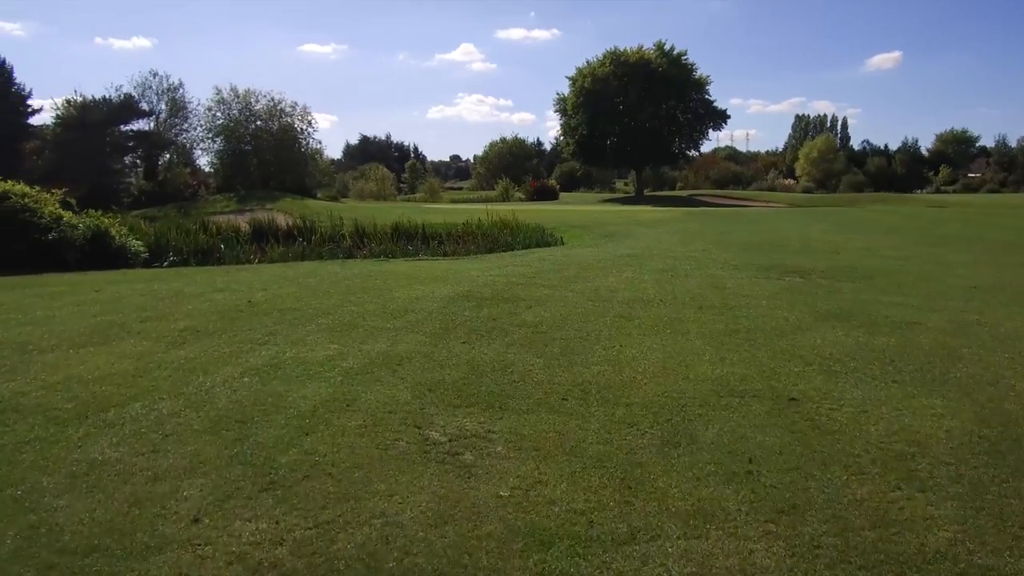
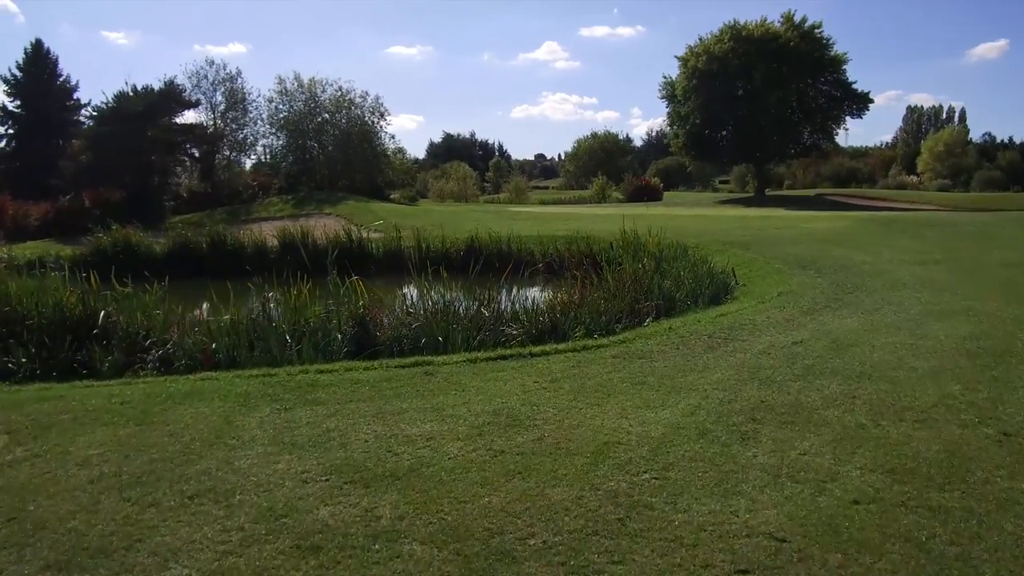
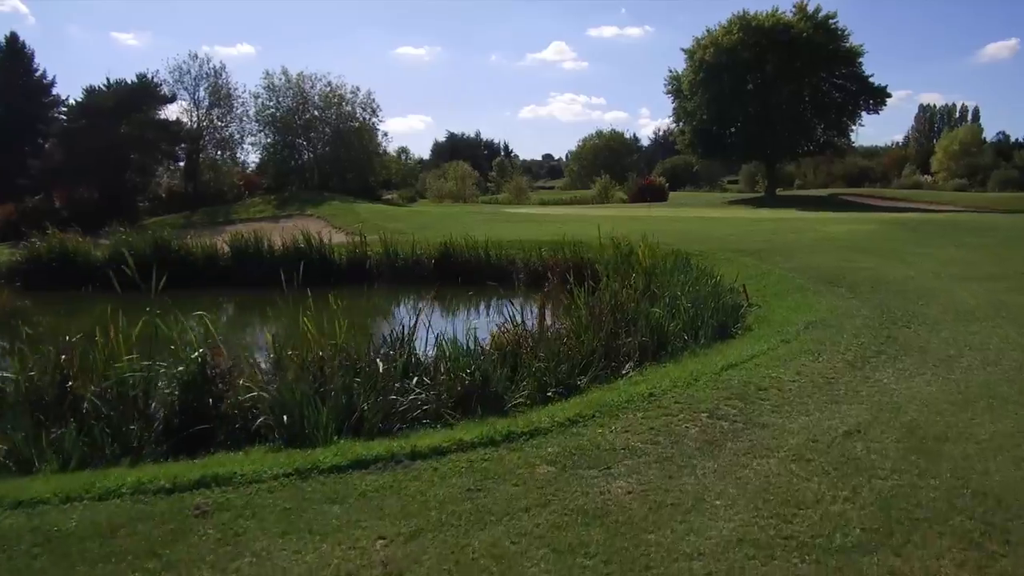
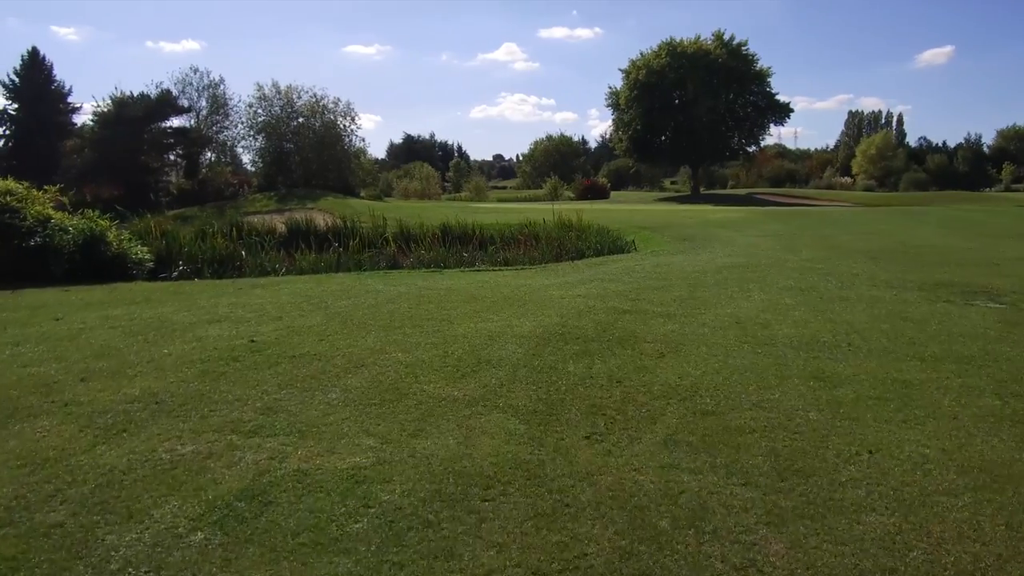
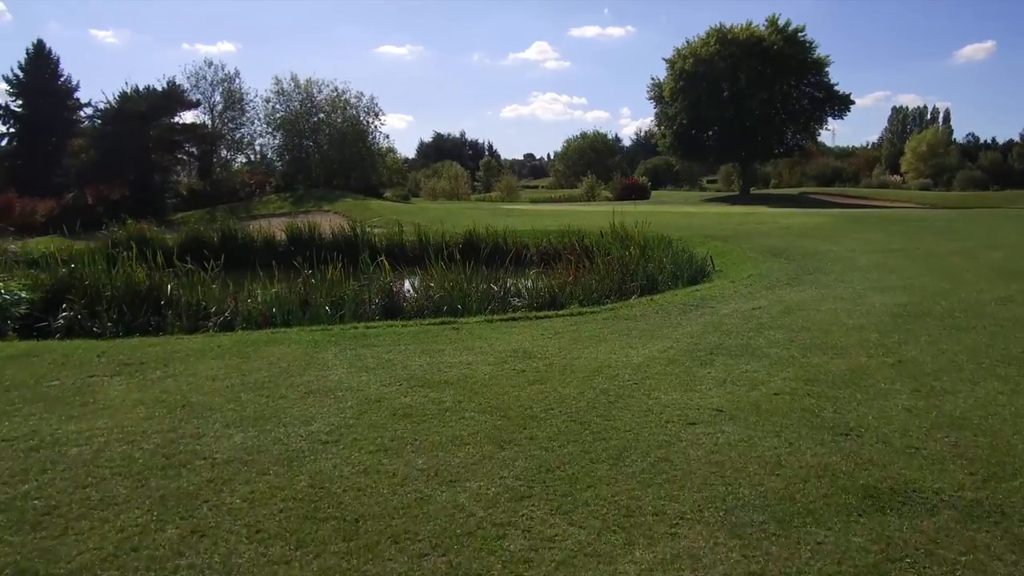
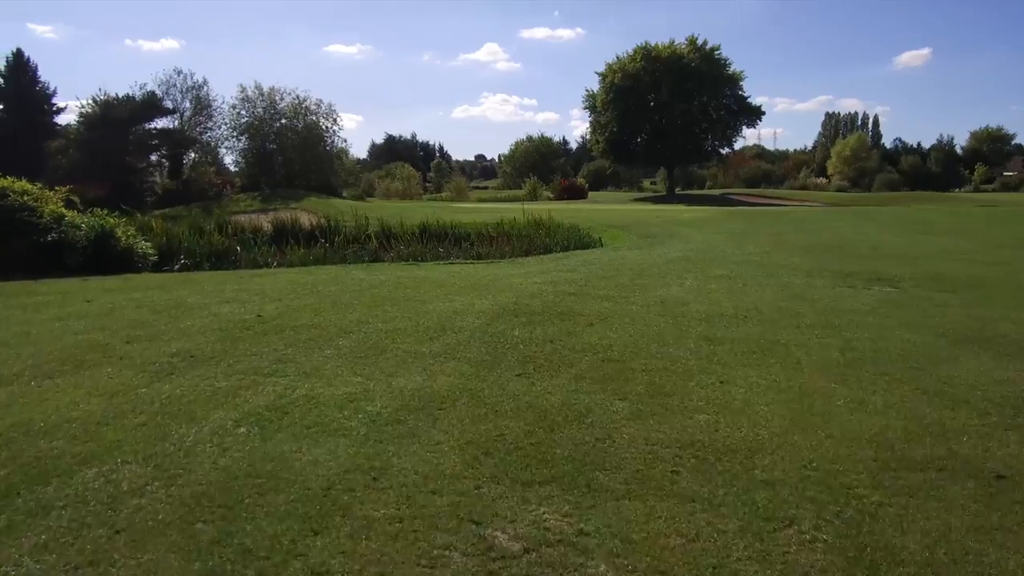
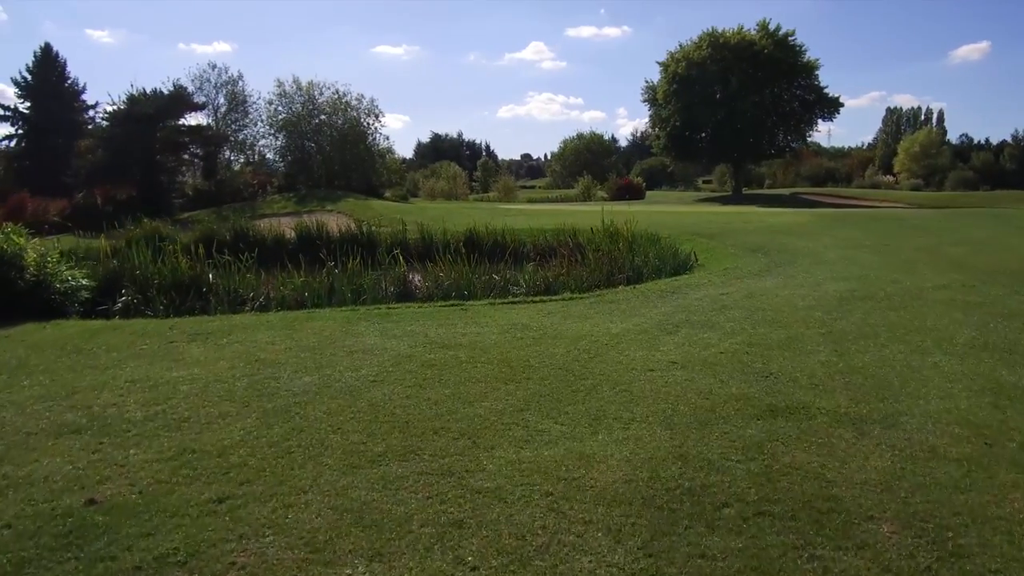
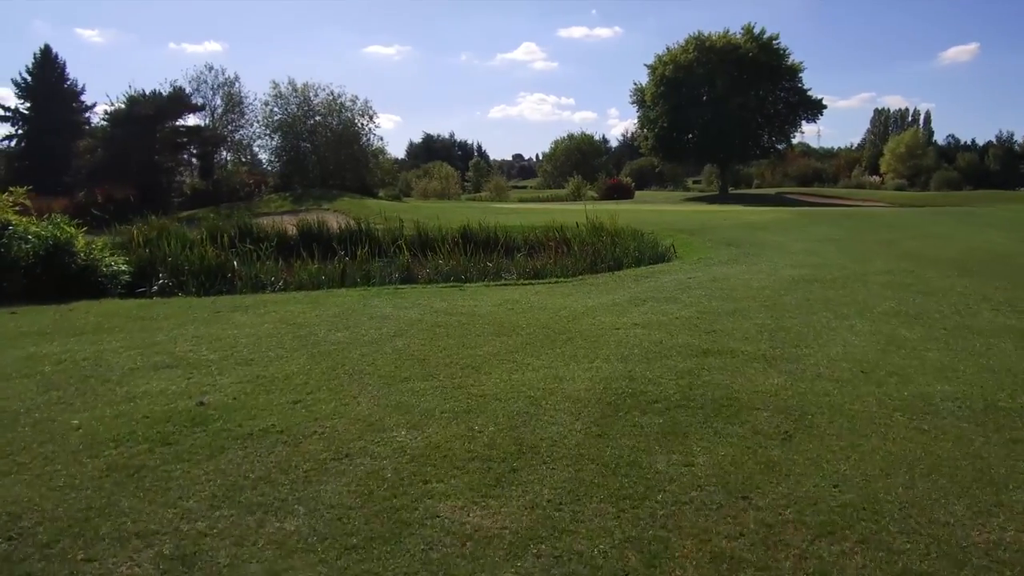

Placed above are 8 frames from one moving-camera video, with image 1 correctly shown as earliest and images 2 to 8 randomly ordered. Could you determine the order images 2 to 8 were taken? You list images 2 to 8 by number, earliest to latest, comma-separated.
6, 4, 8, 7, 5, 2, 3
